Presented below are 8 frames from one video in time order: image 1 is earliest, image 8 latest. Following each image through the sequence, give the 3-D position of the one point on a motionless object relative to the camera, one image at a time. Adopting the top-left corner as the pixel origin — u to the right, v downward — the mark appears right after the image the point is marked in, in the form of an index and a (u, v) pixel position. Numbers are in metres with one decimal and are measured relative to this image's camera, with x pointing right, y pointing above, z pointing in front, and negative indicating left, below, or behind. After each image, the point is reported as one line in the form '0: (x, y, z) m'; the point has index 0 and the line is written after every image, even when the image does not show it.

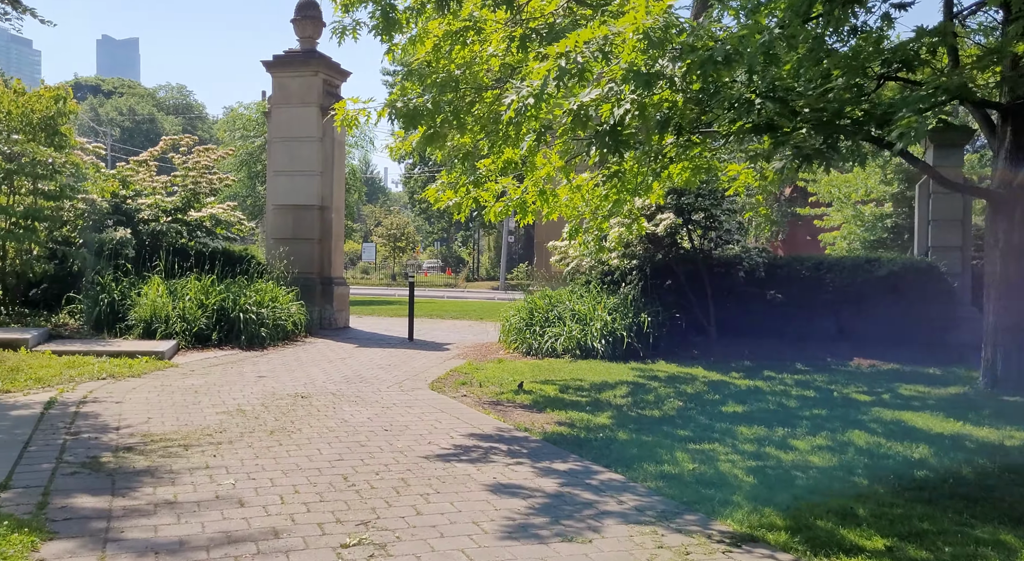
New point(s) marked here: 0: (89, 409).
0: (-3.6, -1.1, +7.8) m
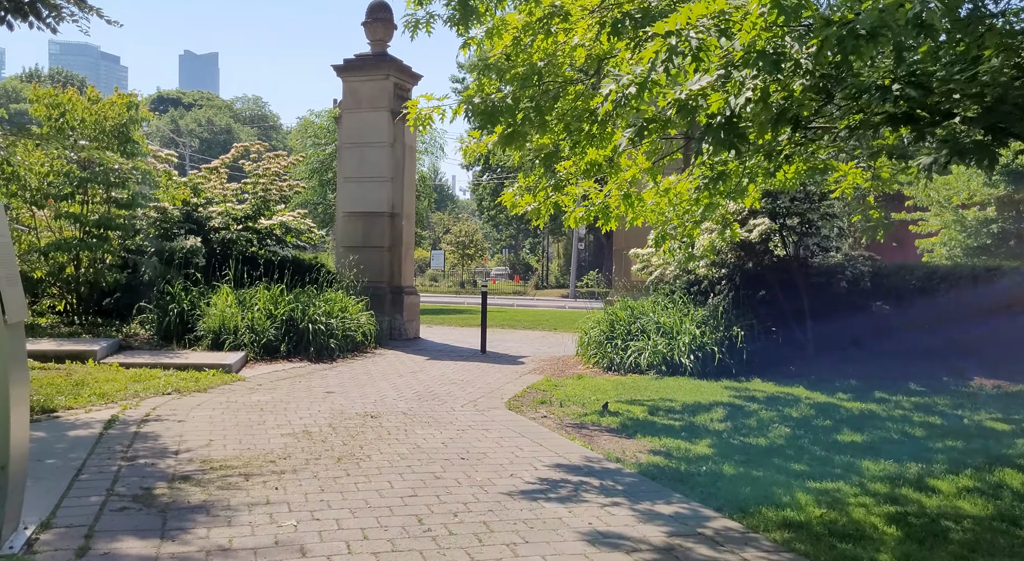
0: (-2.9, -1.2, +7.3) m
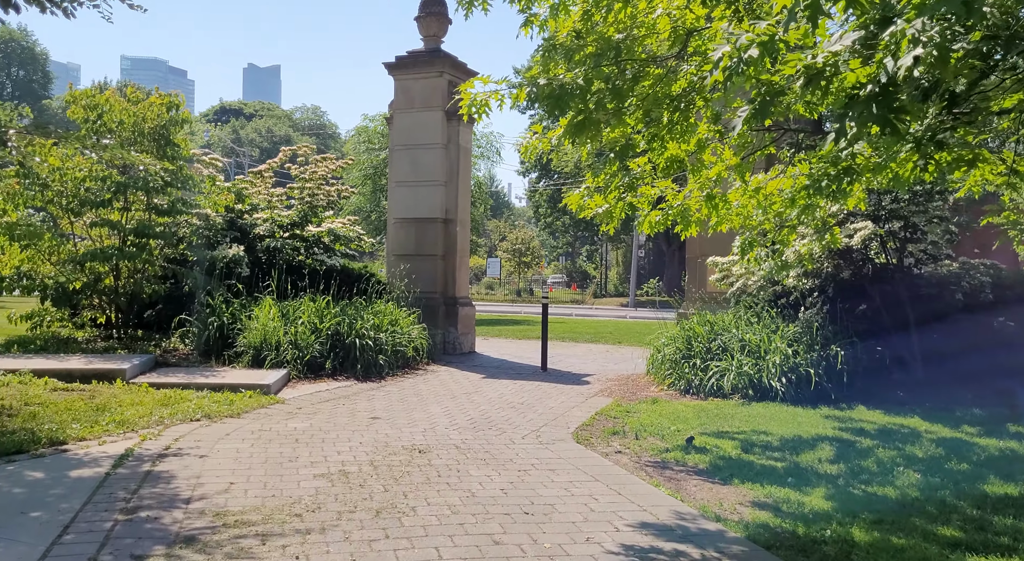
0: (-2.4, -1.3, +6.4) m
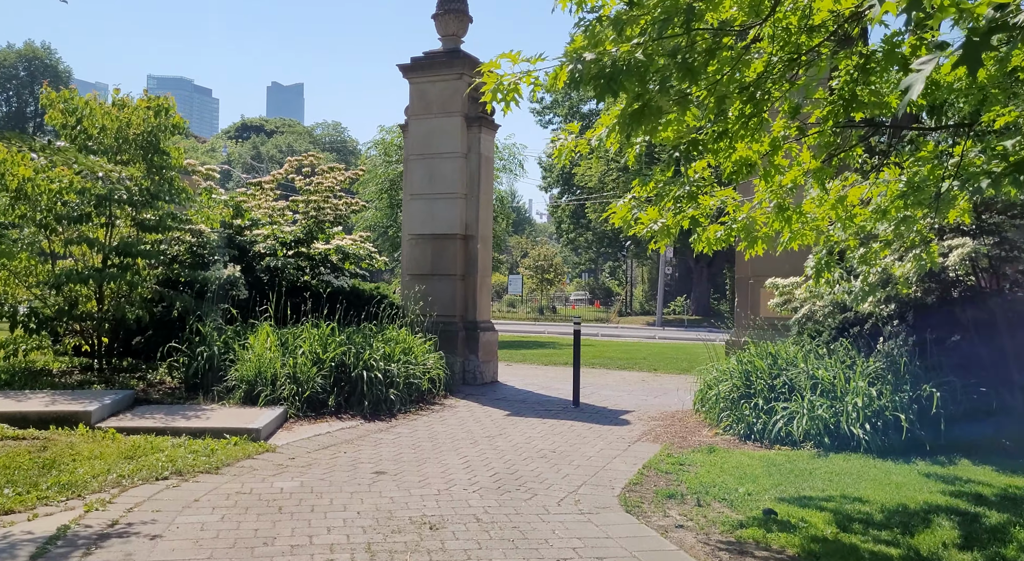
0: (-2.2, -1.5, +5.0) m
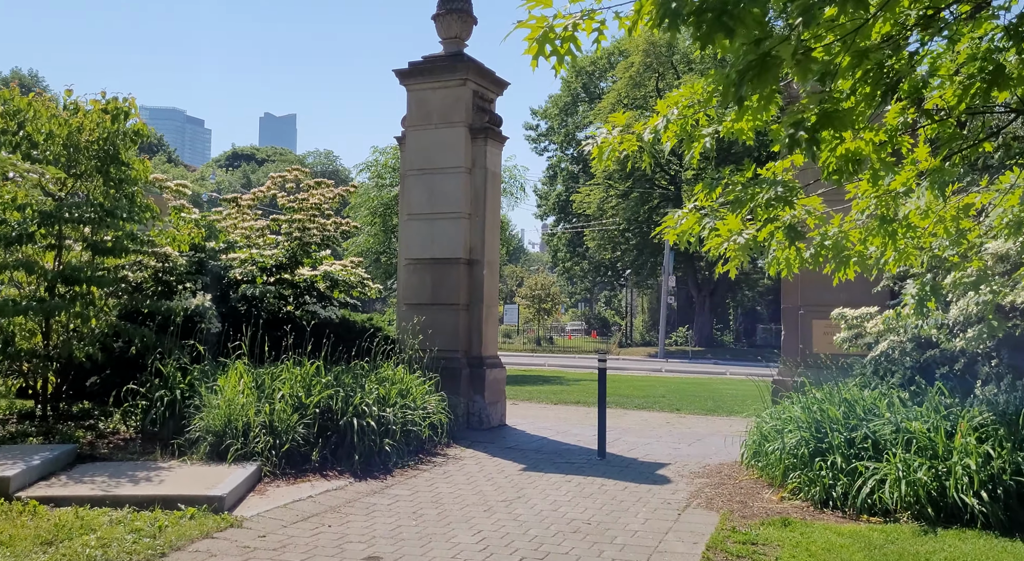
0: (-2.0, -1.6, +3.3) m
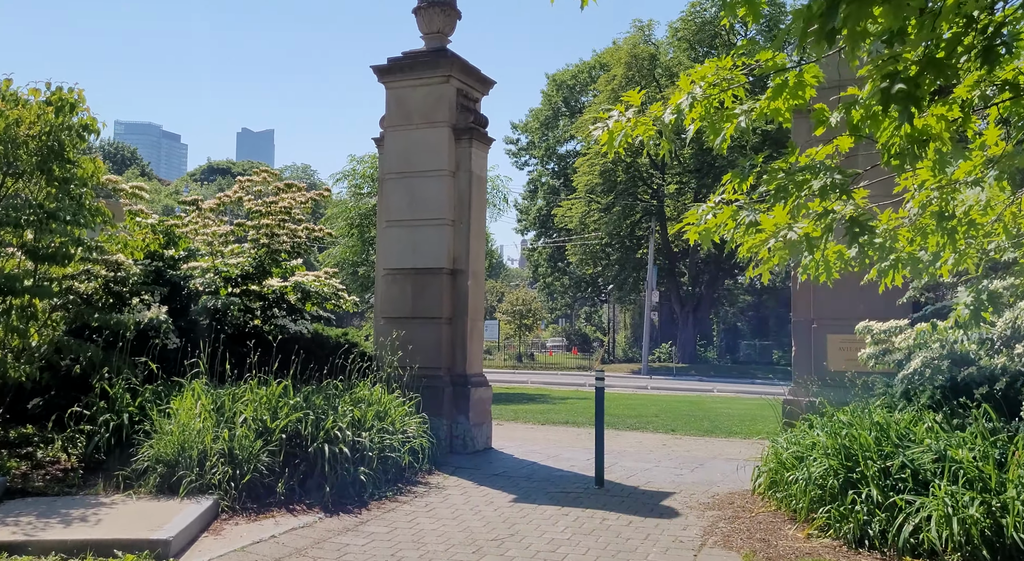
0: (-1.9, -1.6, +2.4) m
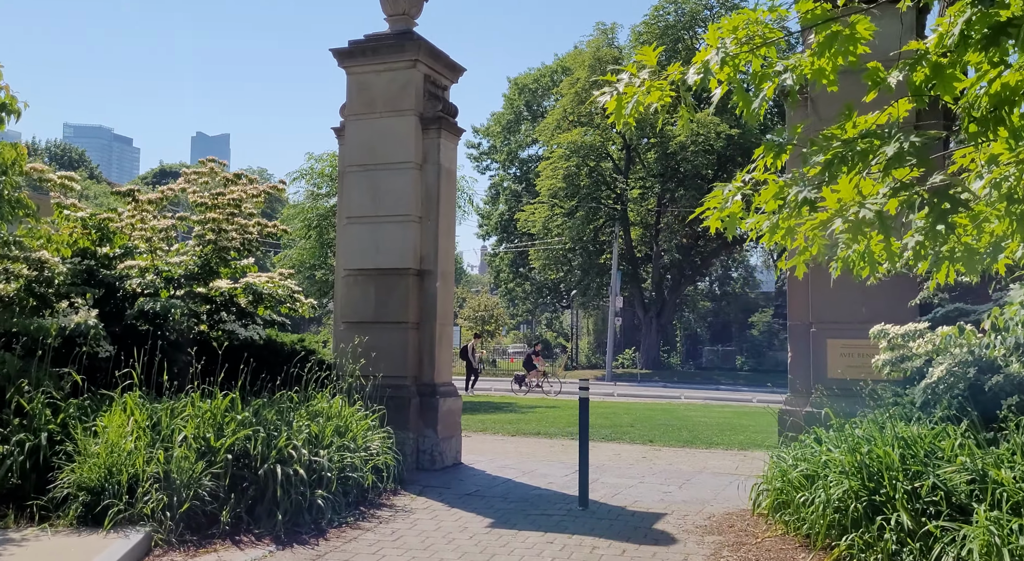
0: (-1.9, -1.5, +1.4) m
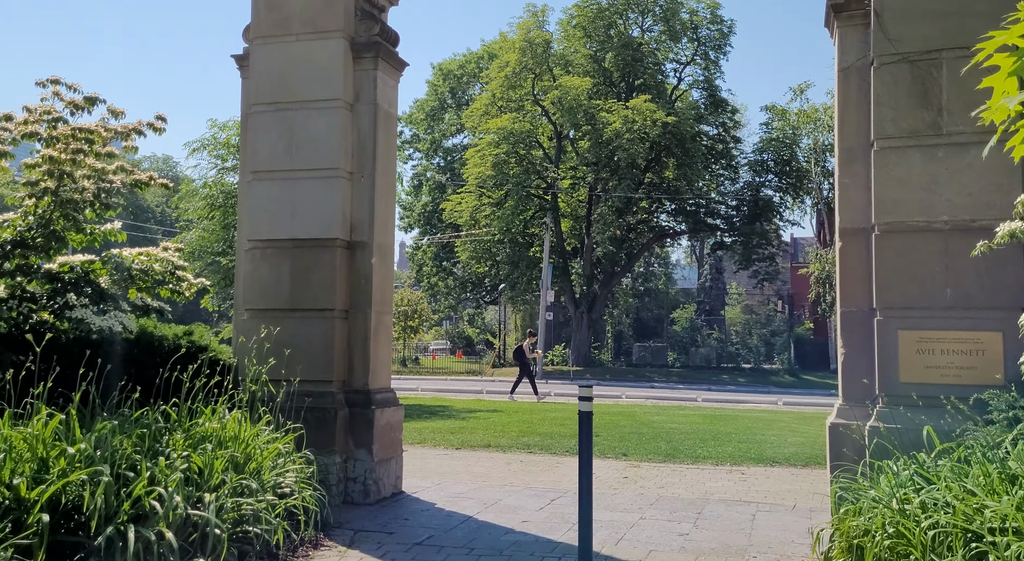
0: (-1.4, -1.3, -1.1) m
